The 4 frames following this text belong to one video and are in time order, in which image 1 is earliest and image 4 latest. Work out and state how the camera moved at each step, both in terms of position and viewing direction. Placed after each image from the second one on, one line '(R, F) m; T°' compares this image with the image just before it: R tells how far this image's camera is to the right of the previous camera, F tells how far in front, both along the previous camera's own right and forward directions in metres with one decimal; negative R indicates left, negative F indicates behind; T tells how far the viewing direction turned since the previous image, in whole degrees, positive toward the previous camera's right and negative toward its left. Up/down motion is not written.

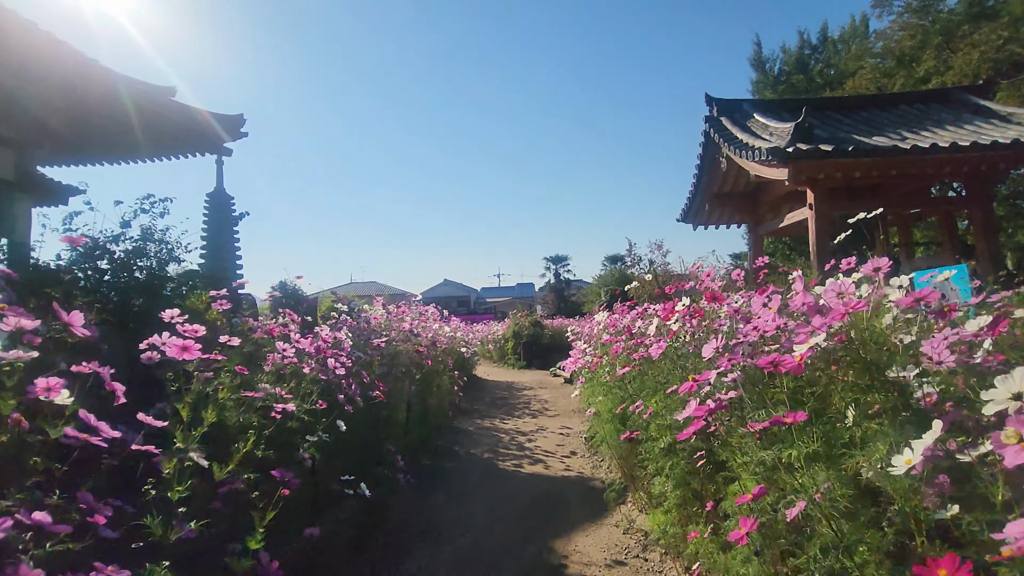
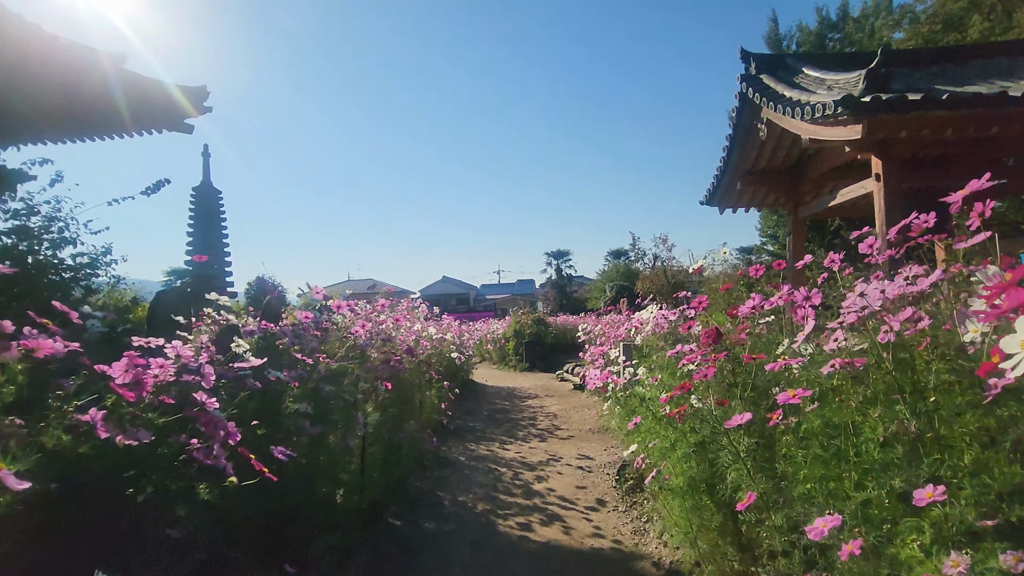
(0.0, +1.3) m; 0°
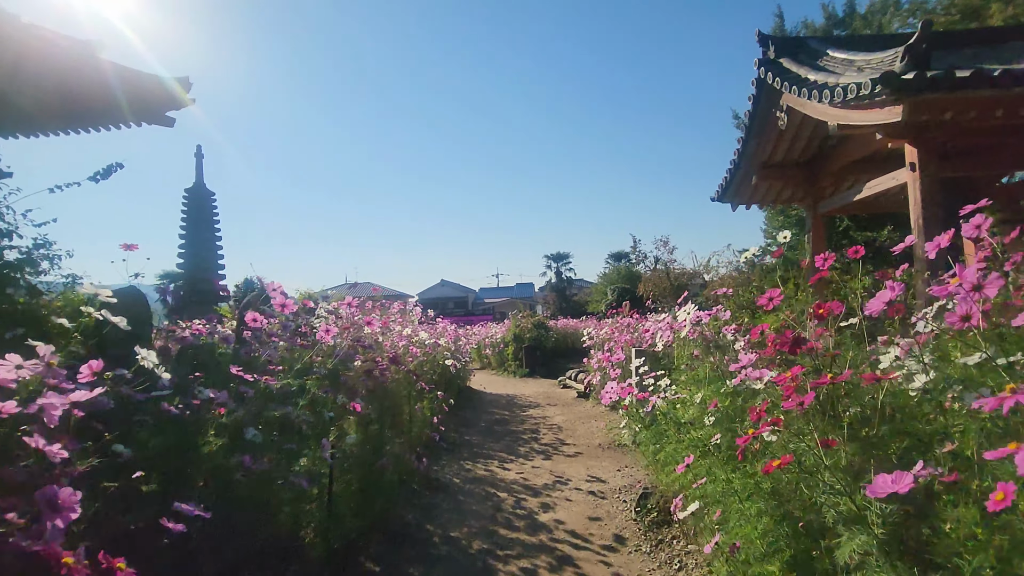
(0.0, +0.5) m; 0°
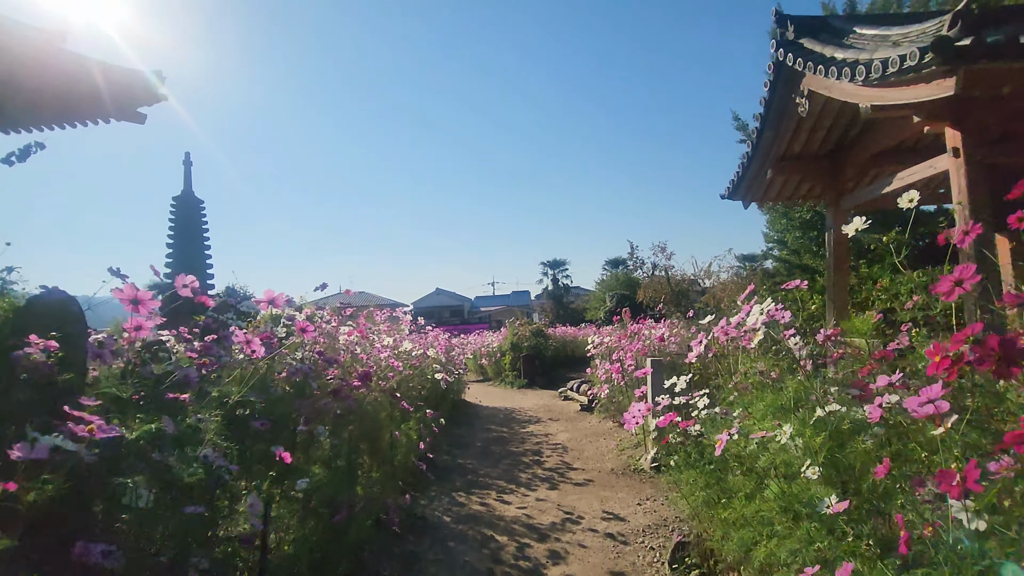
(0.0, +0.6) m; 0°
